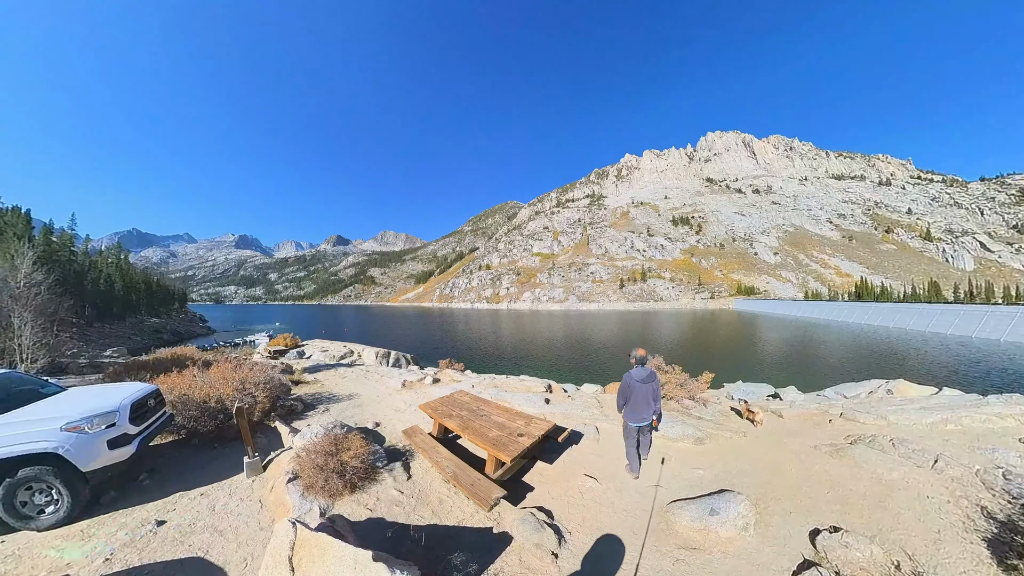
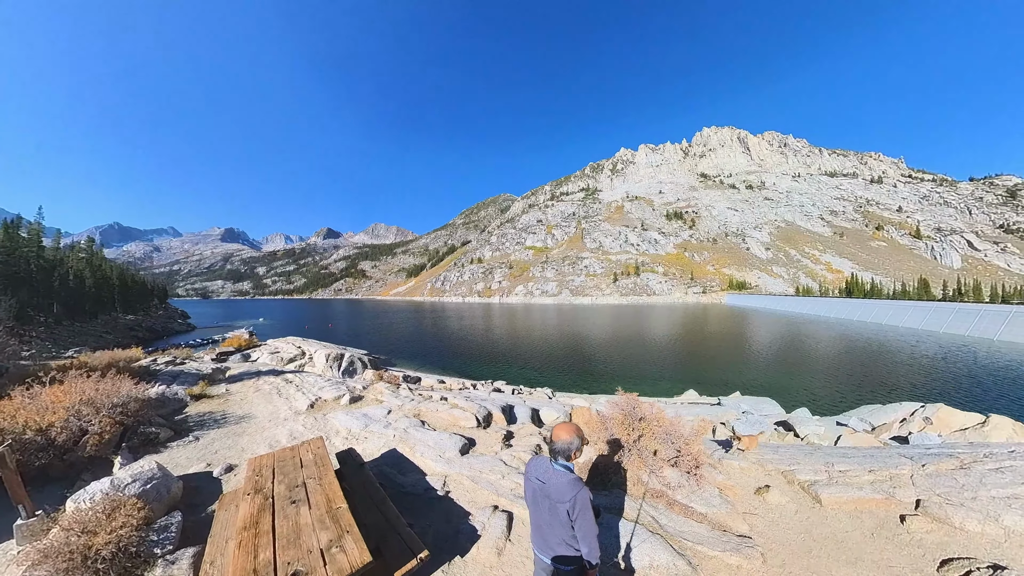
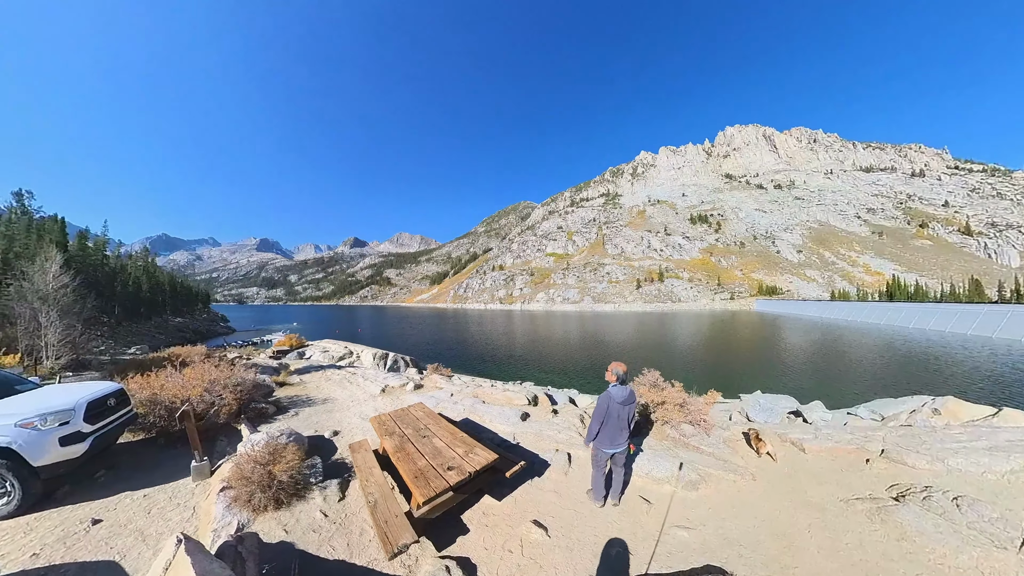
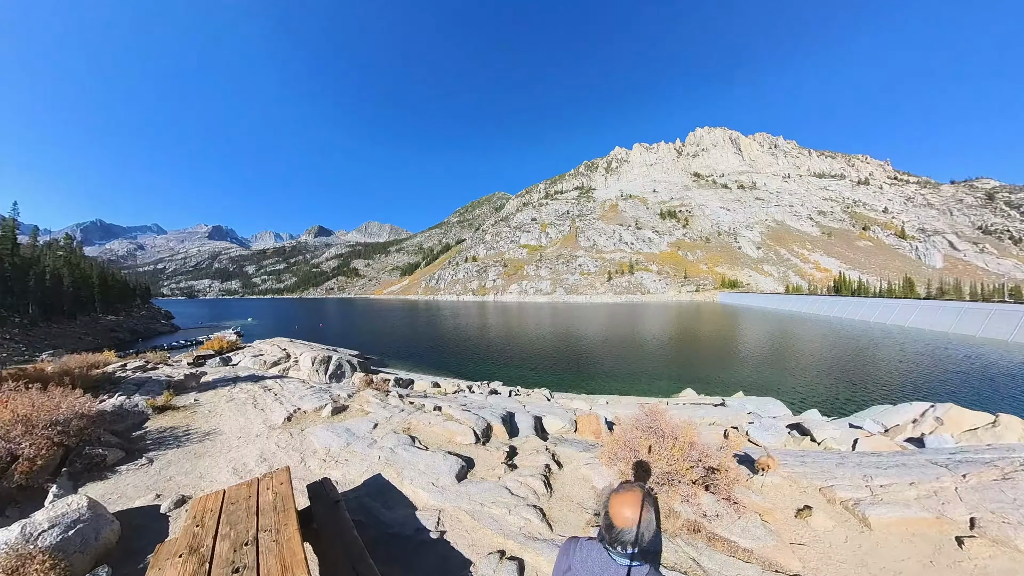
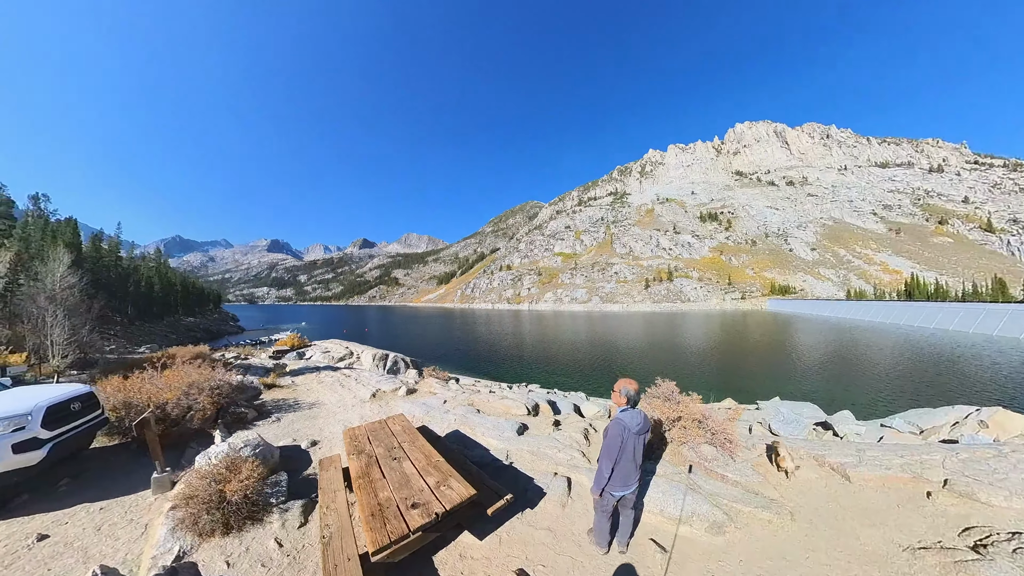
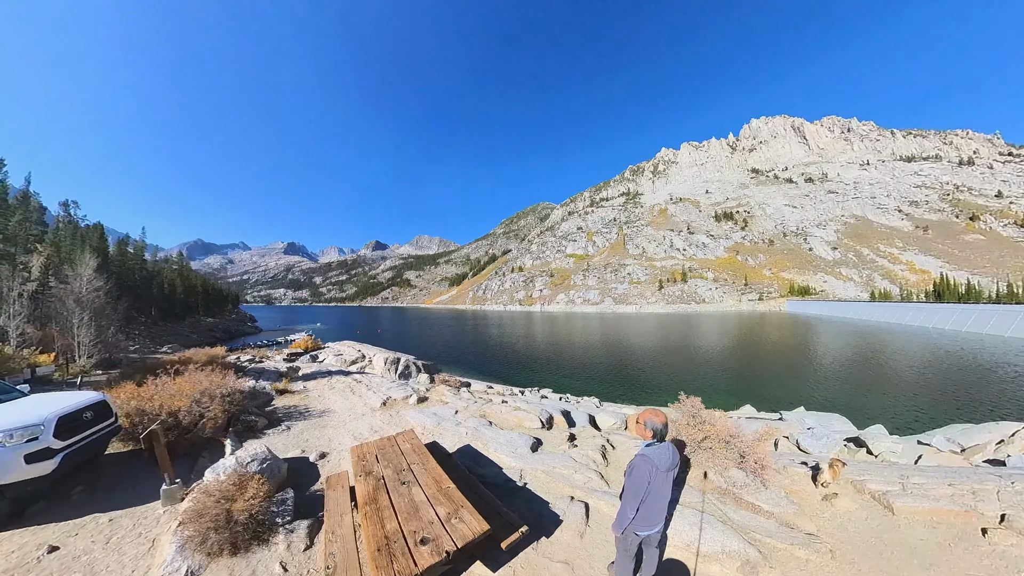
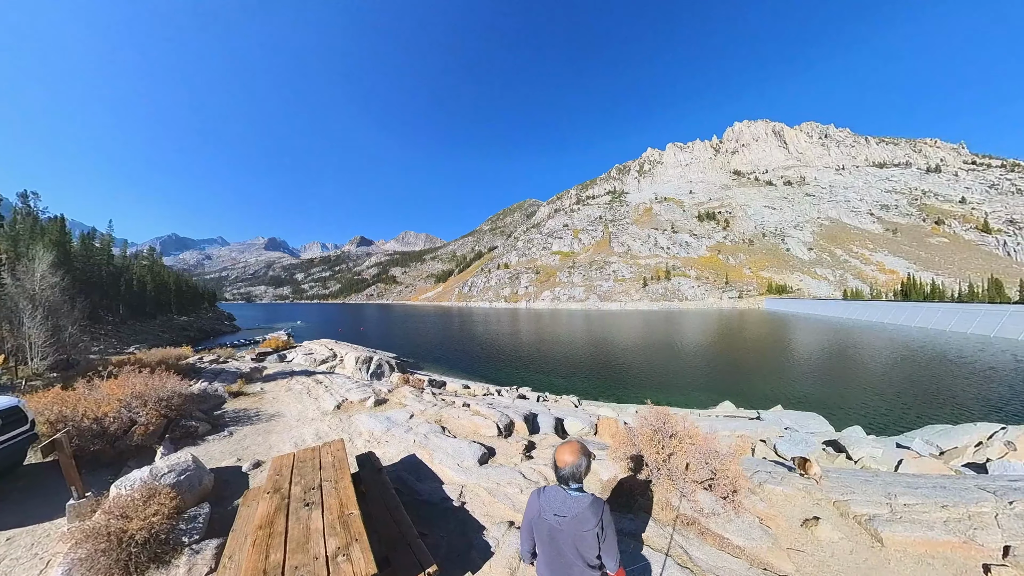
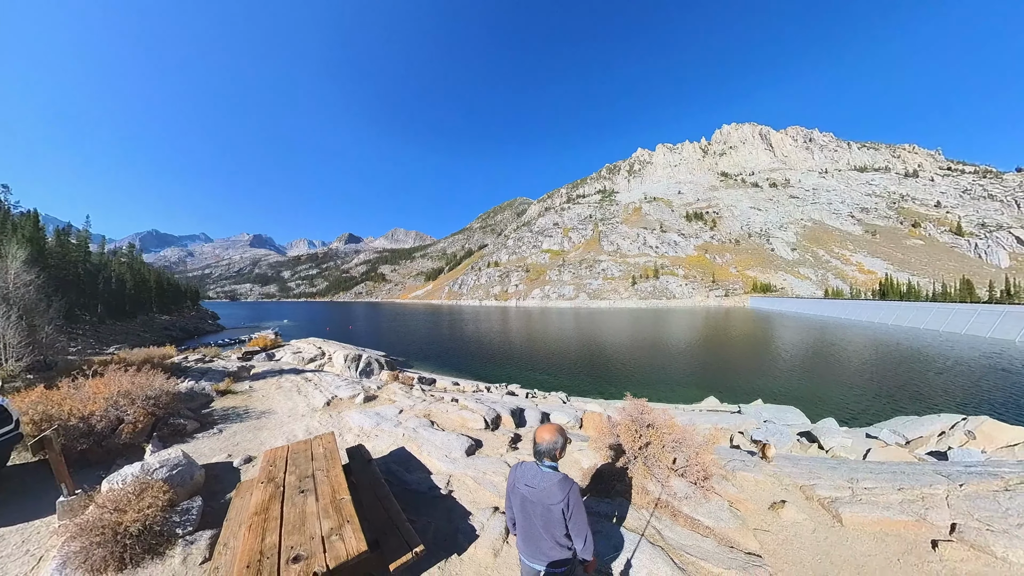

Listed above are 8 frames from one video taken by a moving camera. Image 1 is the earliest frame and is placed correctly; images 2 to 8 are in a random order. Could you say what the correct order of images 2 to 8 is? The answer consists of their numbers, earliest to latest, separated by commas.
3, 5, 6, 7, 8, 2, 4
